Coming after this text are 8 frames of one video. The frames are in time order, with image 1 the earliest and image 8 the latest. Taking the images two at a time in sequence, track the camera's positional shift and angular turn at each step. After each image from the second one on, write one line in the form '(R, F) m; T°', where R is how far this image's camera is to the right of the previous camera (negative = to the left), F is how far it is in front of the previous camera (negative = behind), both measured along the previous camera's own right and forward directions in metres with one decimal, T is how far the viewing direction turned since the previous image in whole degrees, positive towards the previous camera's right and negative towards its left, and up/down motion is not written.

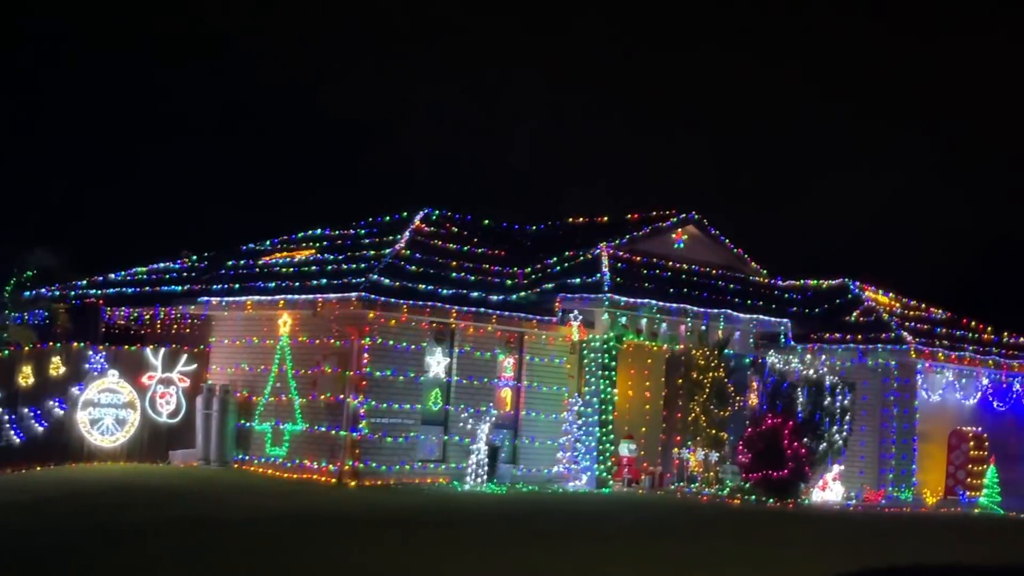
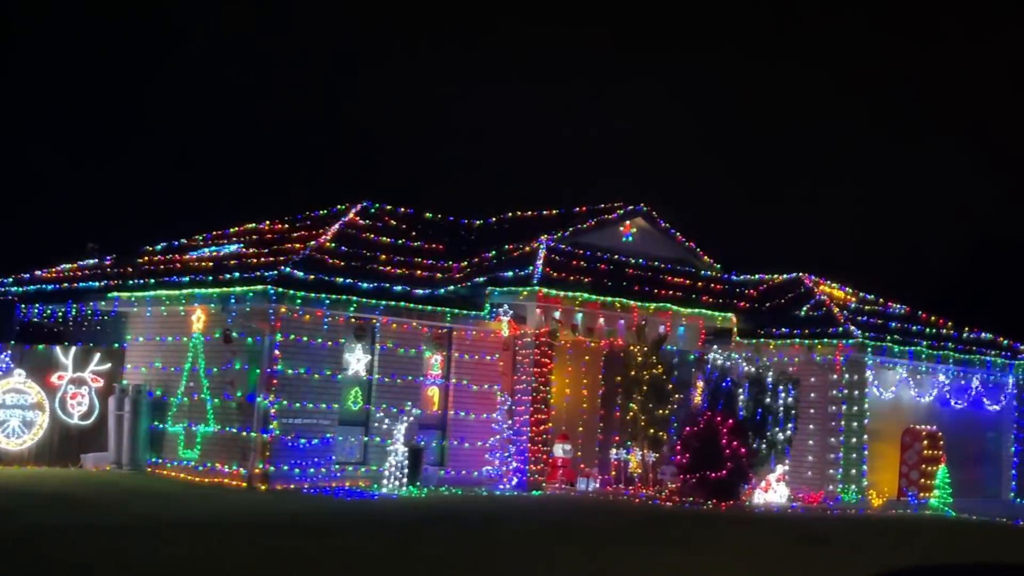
(+1.0, +0.9) m; 0°
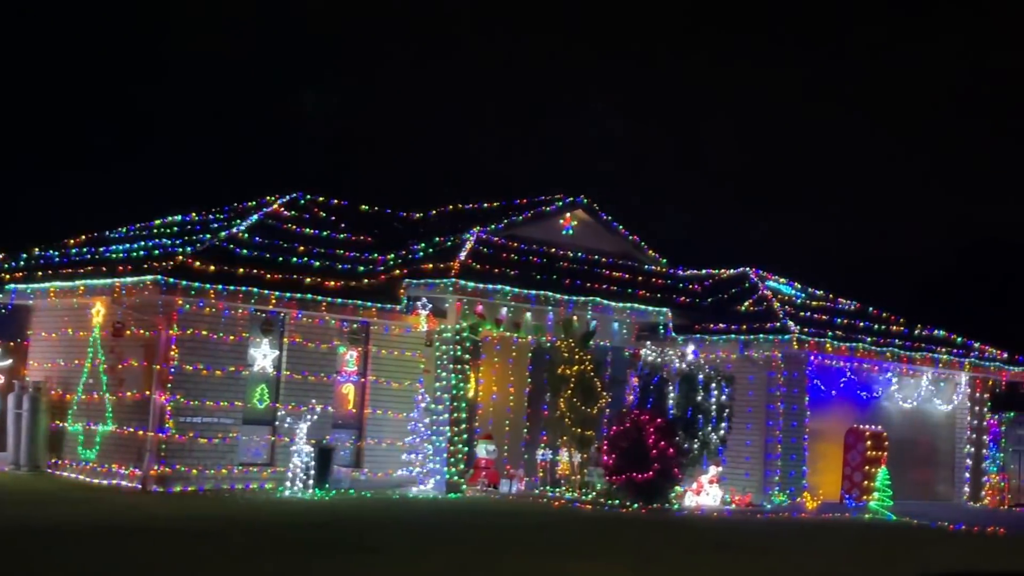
(+1.1, +0.9) m; 0°
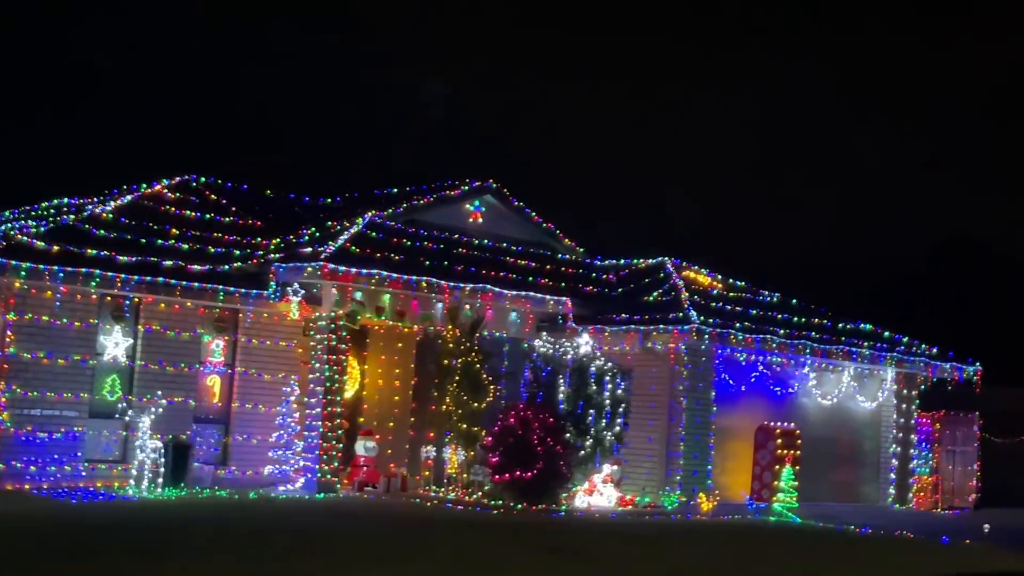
(+1.4, +1.2) m; +1°
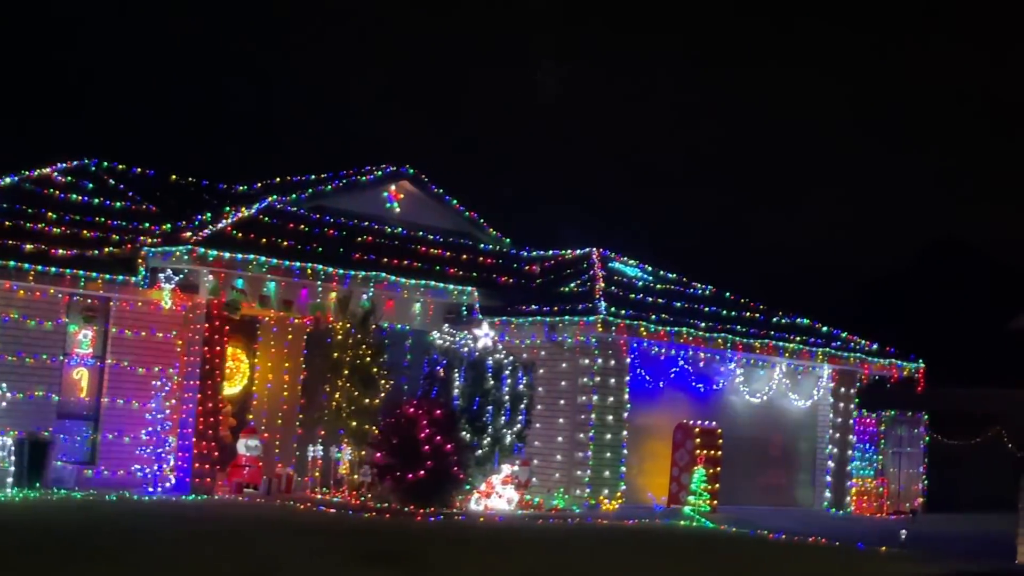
(+1.3, +1.2) m; 0°
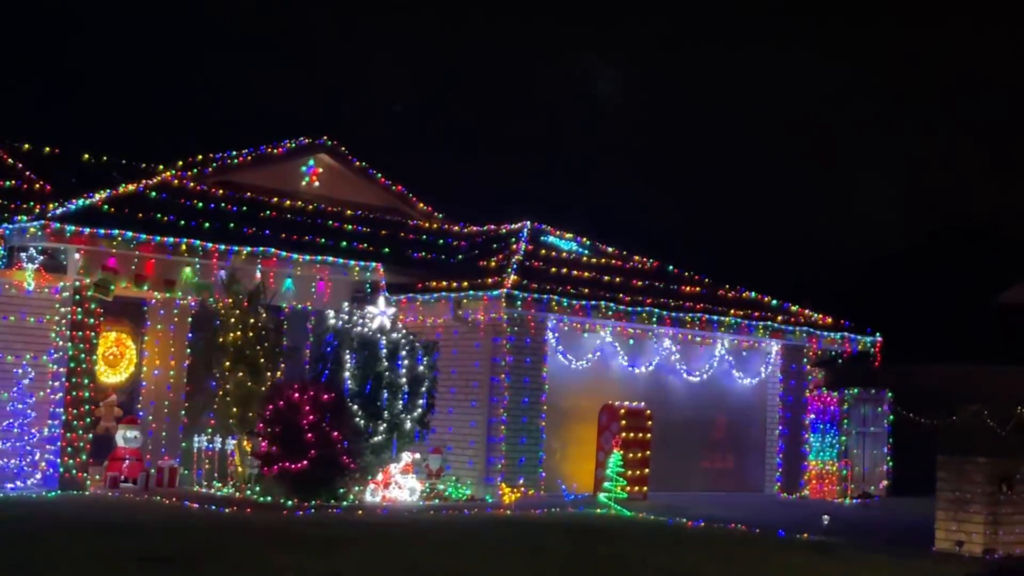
(+1.5, +1.3) m; -1°
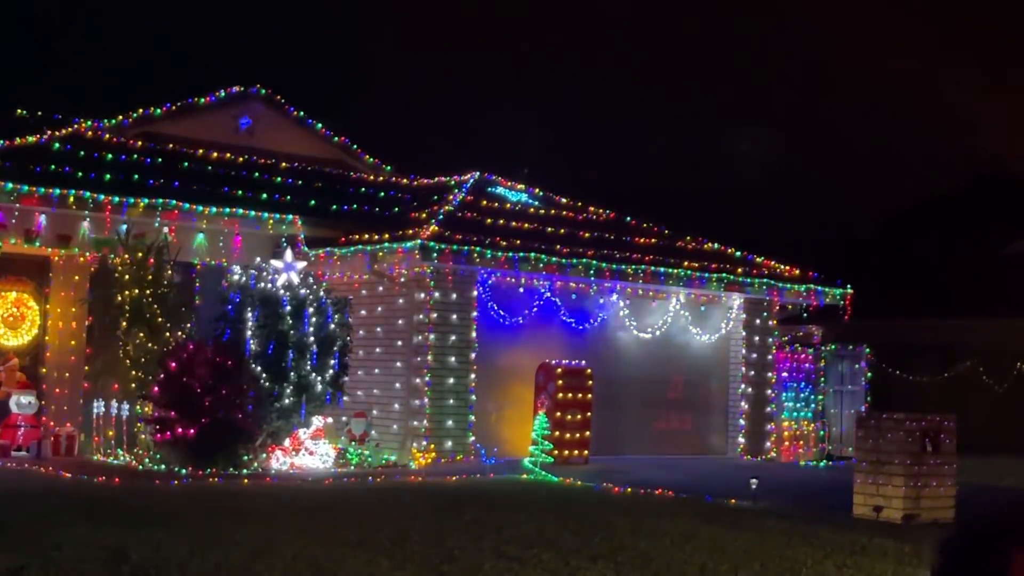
(+1.3, +1.1) m; -1°
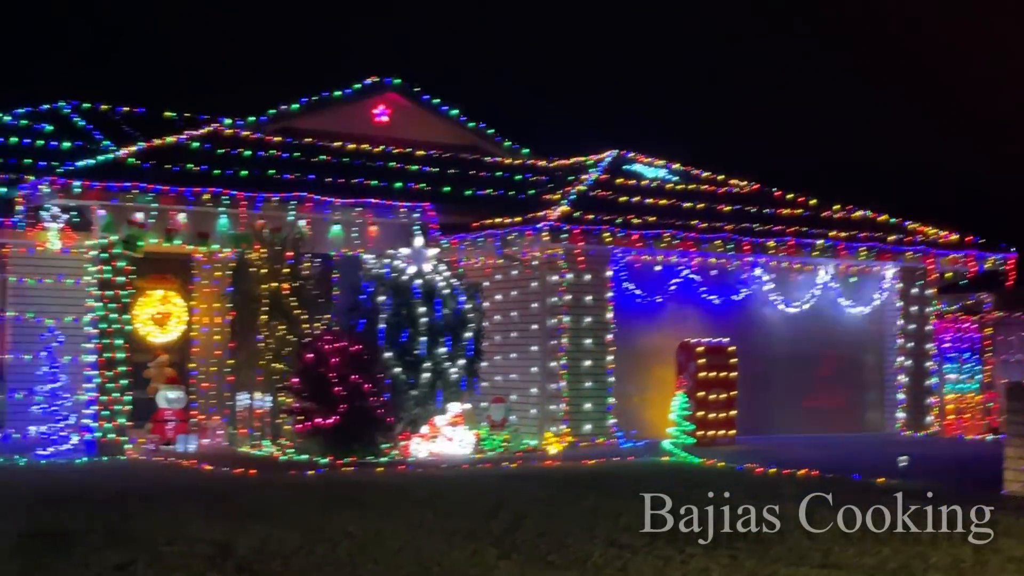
(+0.4, +0.3) m; -7°
